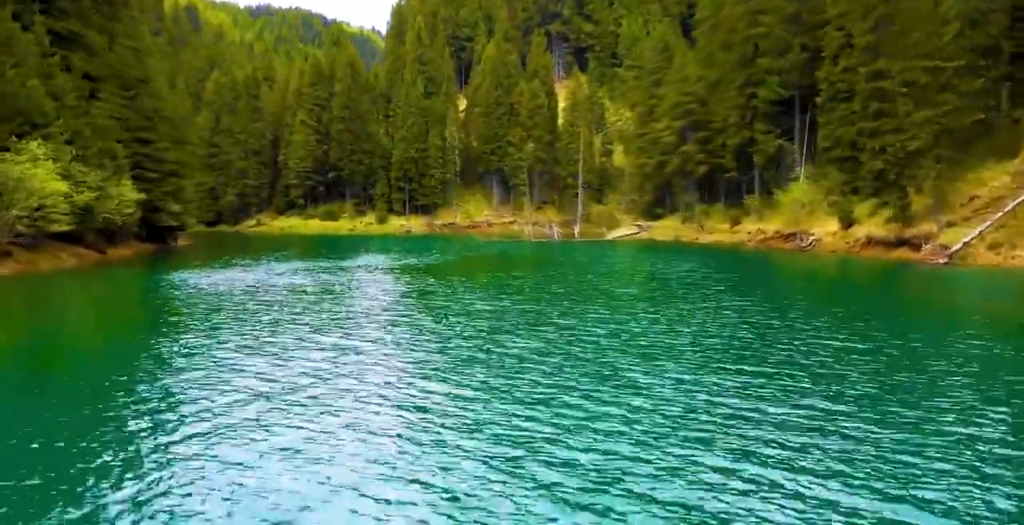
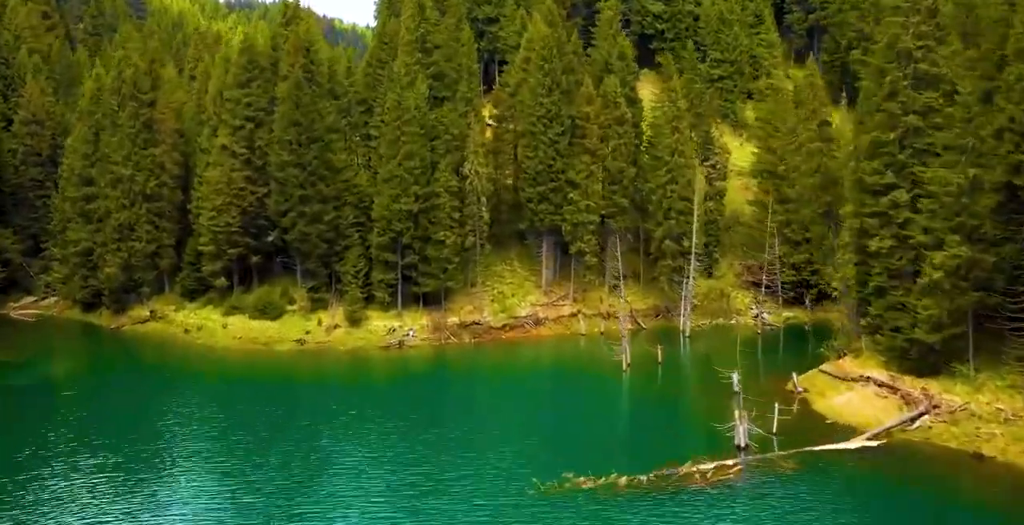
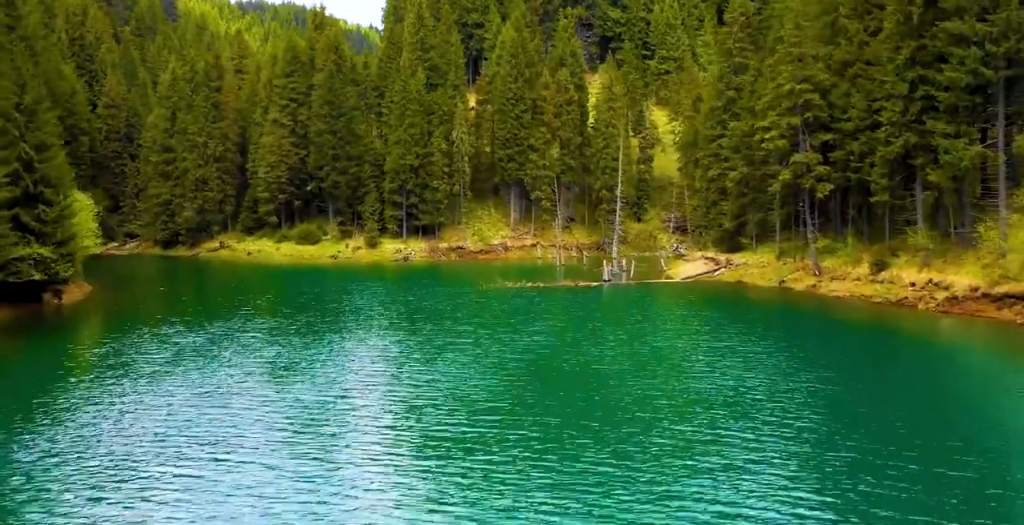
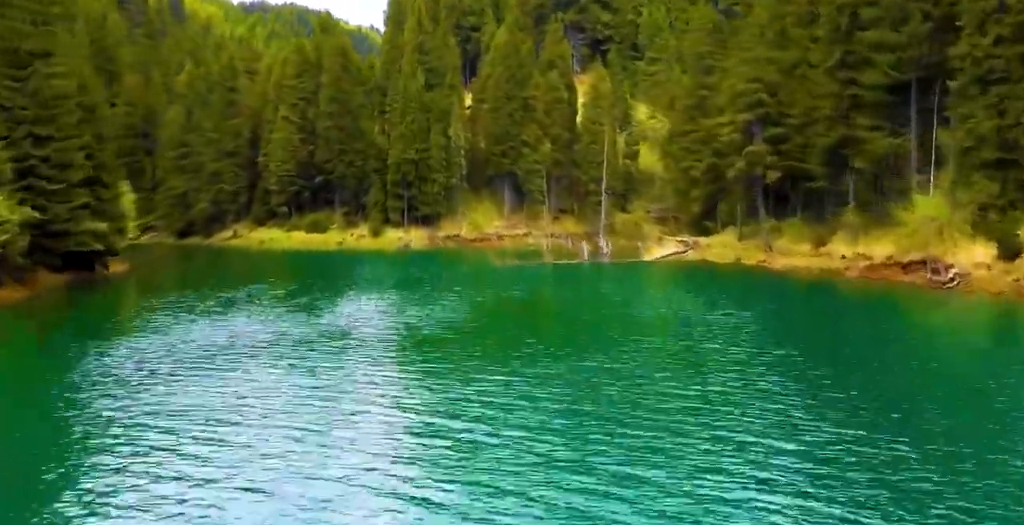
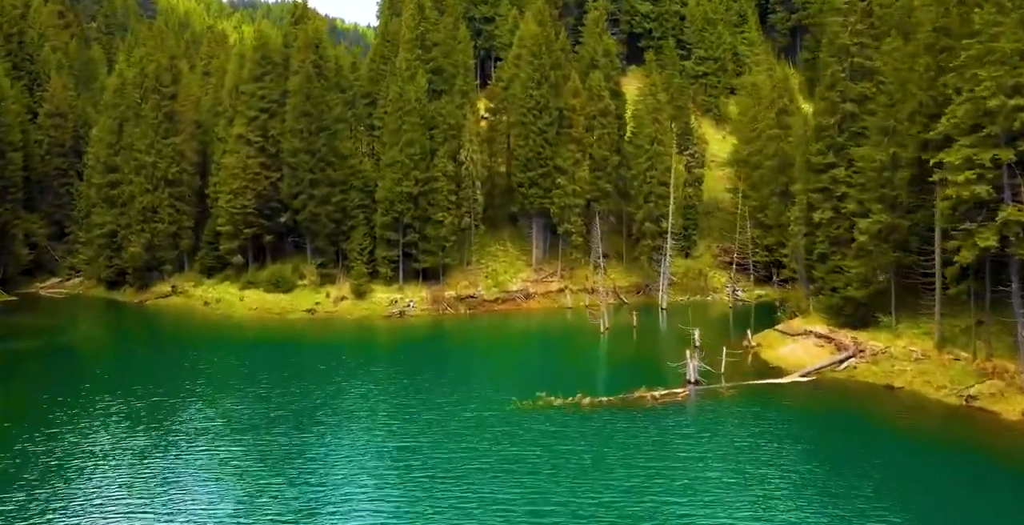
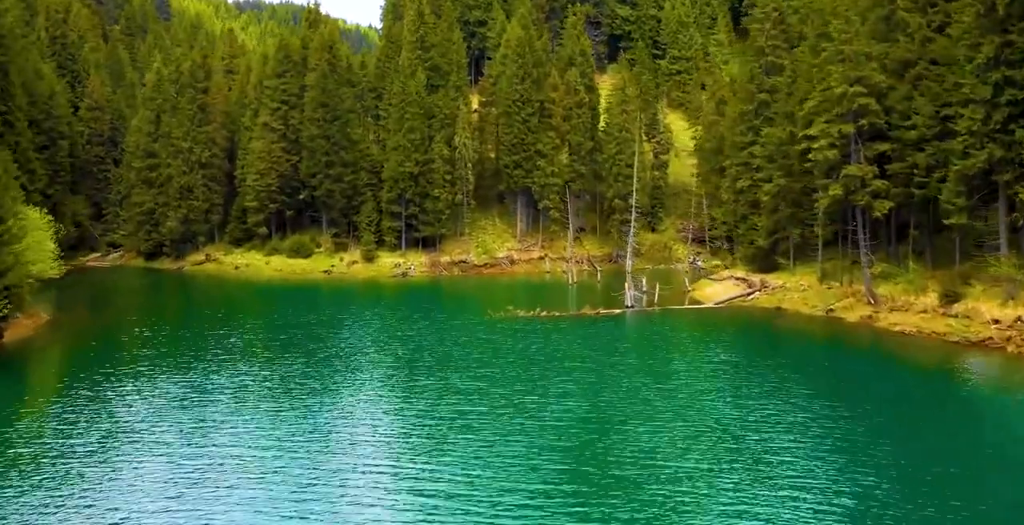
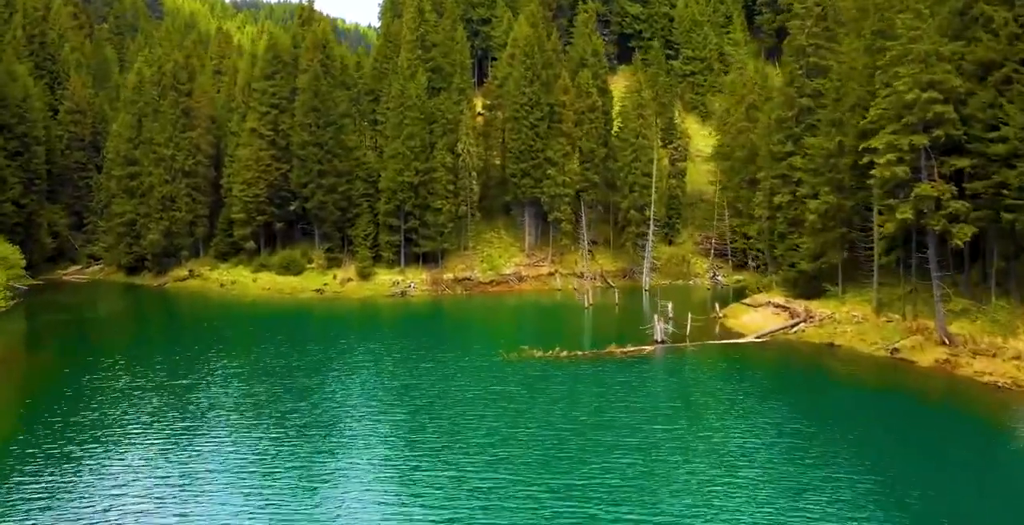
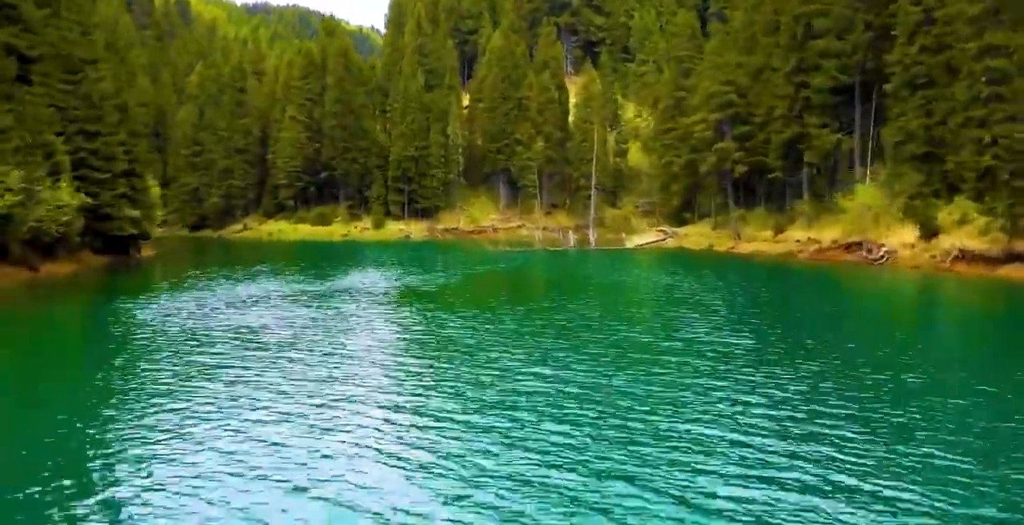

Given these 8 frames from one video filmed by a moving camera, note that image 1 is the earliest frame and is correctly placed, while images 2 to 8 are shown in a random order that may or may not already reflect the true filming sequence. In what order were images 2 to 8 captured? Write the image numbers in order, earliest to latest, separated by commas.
8, 4, 3, 6, 7, 5, 2
